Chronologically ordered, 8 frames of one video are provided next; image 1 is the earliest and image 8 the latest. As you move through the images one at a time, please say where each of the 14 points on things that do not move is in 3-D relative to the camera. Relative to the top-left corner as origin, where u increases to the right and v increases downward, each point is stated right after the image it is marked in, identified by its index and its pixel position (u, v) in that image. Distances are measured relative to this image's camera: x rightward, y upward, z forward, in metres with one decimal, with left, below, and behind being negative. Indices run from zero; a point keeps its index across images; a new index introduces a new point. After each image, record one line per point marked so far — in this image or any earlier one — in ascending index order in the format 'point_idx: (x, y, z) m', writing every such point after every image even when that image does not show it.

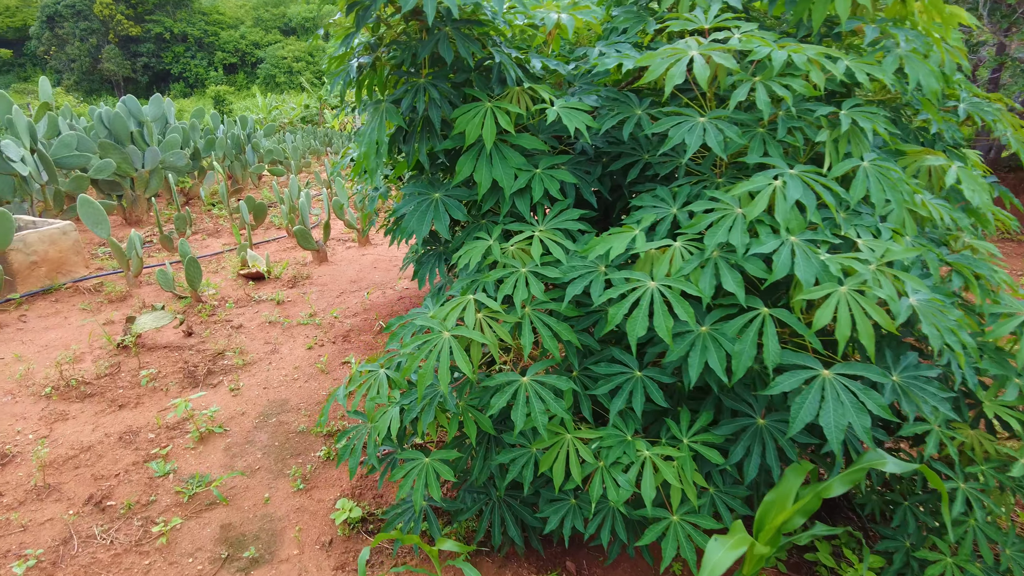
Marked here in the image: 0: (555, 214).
0: (+0.1, +0.2, +1.4) m
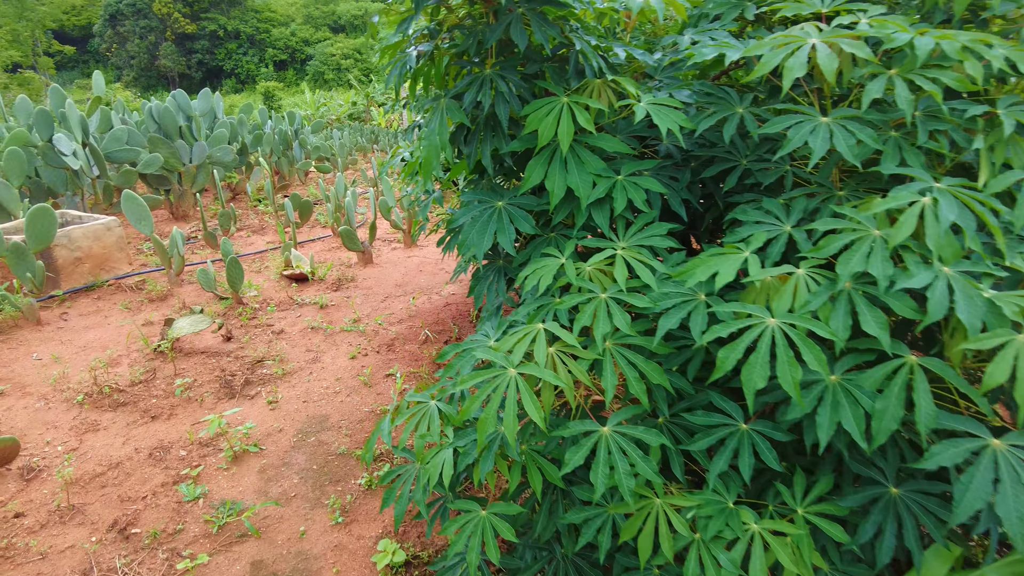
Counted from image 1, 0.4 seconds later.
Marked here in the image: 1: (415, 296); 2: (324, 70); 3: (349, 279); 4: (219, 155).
0: (+0.2, +0.1, +1.2) m
1: (-0.5, 0.0, +3.3) m
2: (-5.2, +6.0, +18.4) m
3: (-0.8, +0.1, +3.5) m
4: (-2.5, +1.1, +5.6) m
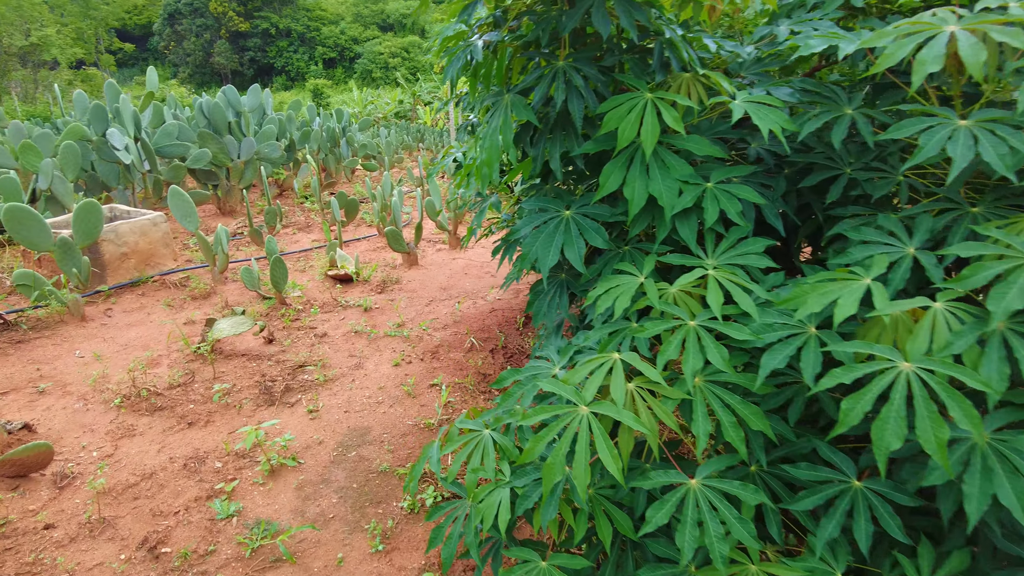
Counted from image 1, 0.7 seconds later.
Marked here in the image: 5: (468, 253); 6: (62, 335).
0: (+0.3, +0.1, +1.0) m
1: (-0.2, -0.1, +3.2) m
2: (-3.9, +6.1, +18.5) m
3: (-0.6, 0.0, +3.4) m
4: (-2.1, +1.1, +5.6) m
5: (-0.3, +0.2, +4.1) m
6: (-1.7, -0.2, +2.5) m
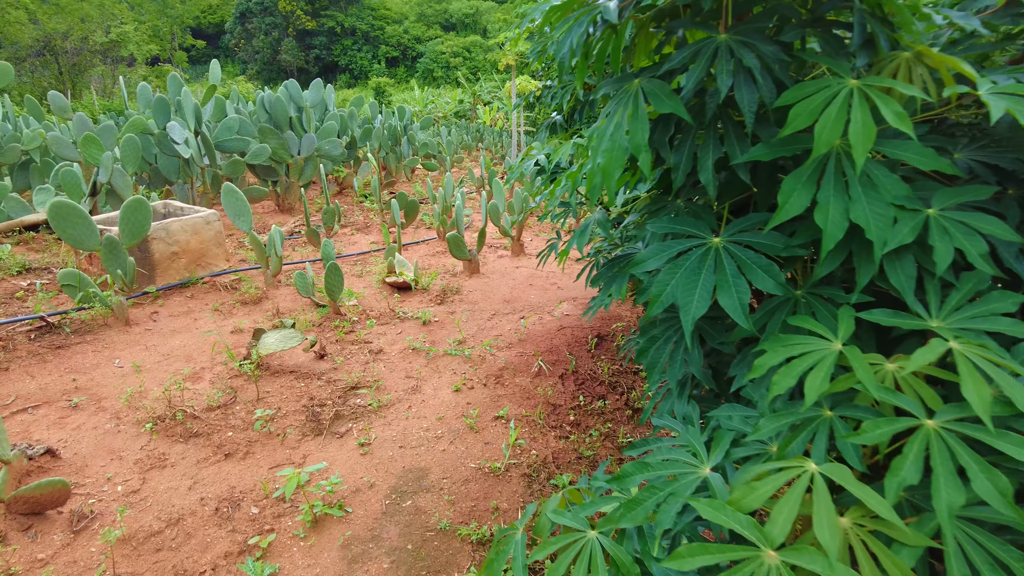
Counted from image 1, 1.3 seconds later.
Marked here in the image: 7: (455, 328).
0: (+0.5, 0.0, +0.7) m
1: (+0.1, -0.1, +2.9) m
2: (-2.1, +6.1, +18.5) m
3: (-0.3, 0.0, +3.1) m
4: (-1.5, +1.1, +5.4) m
5: (+0.1, +0.2, +3.8) m
6: (-1.4, -0.2, +2.4) m
7: (-0.2, -0.2, +2.7) m
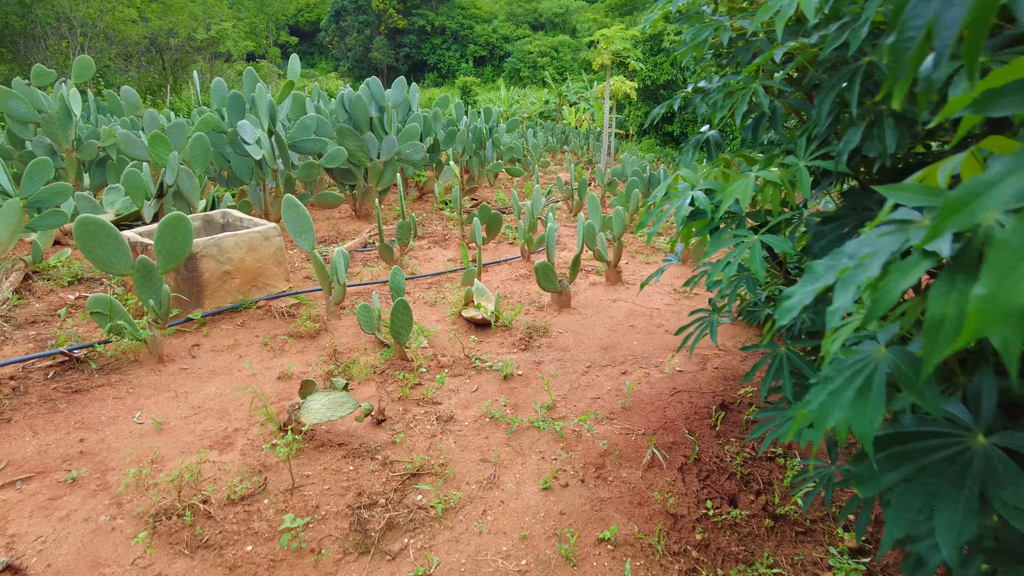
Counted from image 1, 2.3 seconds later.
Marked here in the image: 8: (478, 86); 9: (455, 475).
0: (+0.6, -0.2, +0.1) m
1: (+0.4, -0.3, +2.4) m
2: (+0.3, +6.0, +18.1) m
3: (+0.1, -0.2, +2.6) m
4: (-0.8, +1.0, +5.1) m
5: (+0.6, 0.0, +3.3) m
6: (-1.1, -0.3, +2.0) m
7: (+0.1, -0.3, +2.2) m
8: (-0.9, +5.4, +17.7) m
9: (-0.1, -0.5, +1.6) m
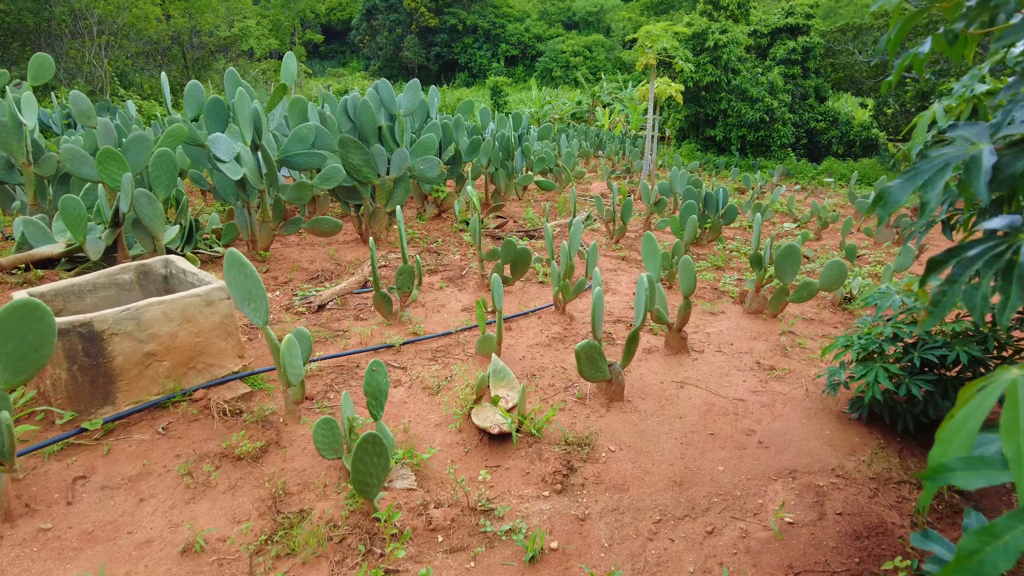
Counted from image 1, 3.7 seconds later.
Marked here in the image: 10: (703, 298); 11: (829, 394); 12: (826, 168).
0: (+0.6, -0.5, -0.7) m
1: (+0.5, -0.6, +1.6) m
2: (+1.1, +5.7, +17.3) m
3: (+0.2, -0.4, +1.8) m
4: (-0.6, +0.8, +4.3) m
5: (+0.7, -0.3, +2.4) m
6: (-1.1, -0.5, +1.3) m
7: (+0.2, -0.6, +1.4) m
8: (-0.1, +5.1, +16.9) m
9: (-0.1, -0.7, +0.9) m
10: (+1.0, 0.0, +3.6) m
11: (+1.0, -0.4, +2.2) m
12: (+4.3, +1.7, +9.1) m
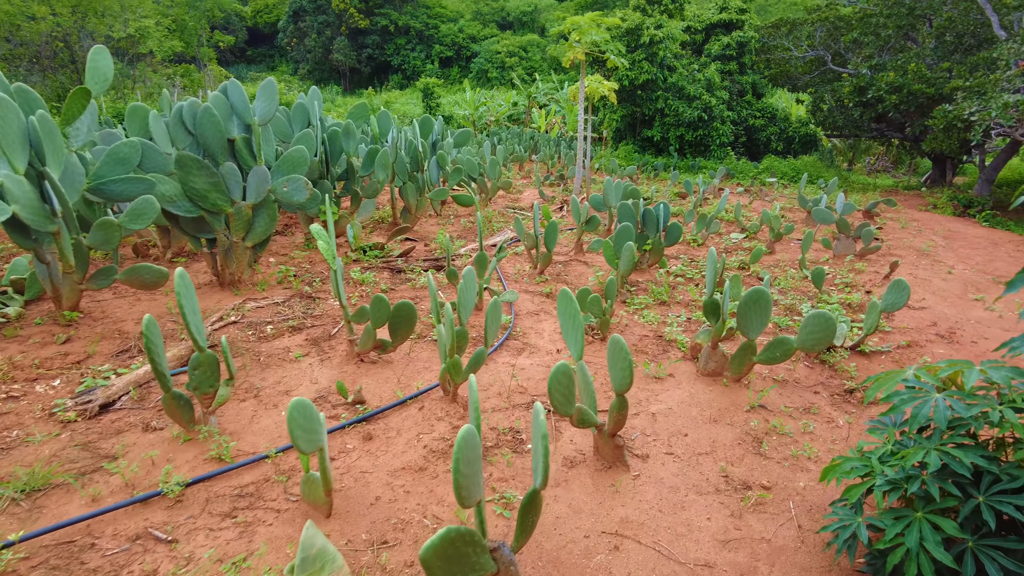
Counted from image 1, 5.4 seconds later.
0: (+0.4, -0.7, -1.5) m
1: (+0.2, -0.8, +0.7) m
2: (-0.6, +5.5, +16.5) m
3: (-0.1, -0.7, +1.0) m
4: (-1.1, +0.5, +3.4) m
5: (+0.3, -0.5, +1.6) m
6: (-1.3, -0.8, +0.3) m
7: (-0.1, -0.8, +0.5) m
8: (-1.8, +4.8, +16.0) m
9: (-0.3, -1.0, 0.0) m
10: (+0.6, -0.3, +2.8) m
11: (+0.7, -0.6, +1.4) m
12: (+3.3, +1.6, +8.6) m
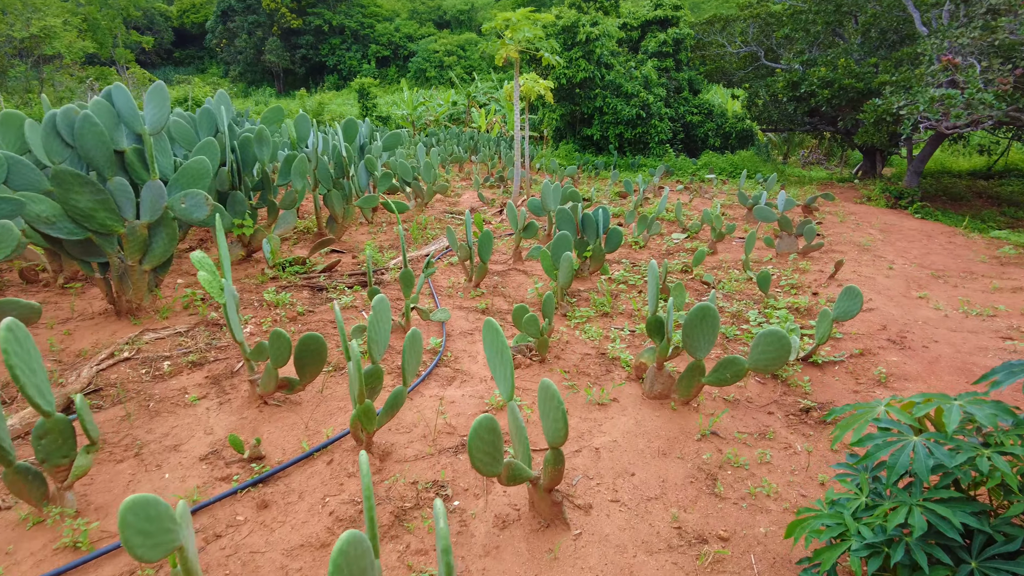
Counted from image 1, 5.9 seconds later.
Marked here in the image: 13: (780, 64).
0: (+0.5, -0.8, -1.7) m
1: (+0.1, -0.9, +0.5) m
2: (-2.2, +5.4, +16.1) m
3: (-0.2, -0.8, +0.7) m
4: (-1.5, +0.4, +3.0) m
5: (+0.2, -0.6, +1.4) m
6: (-1.4, -1.0, 0.0) m
7: (-0.2, -0.9, +0.3) m
8: (-3.2, +4.6, +15.6) m
9: (-0.4, -1.1, -0.3) m
10: (+0.3, -0.3, +2.5) m
11: (+0.6, -0.6, +1.2) m
12: (+2.5, +1.6, +8.5) m
13: (+3.2, +2.7, +7.9) m
